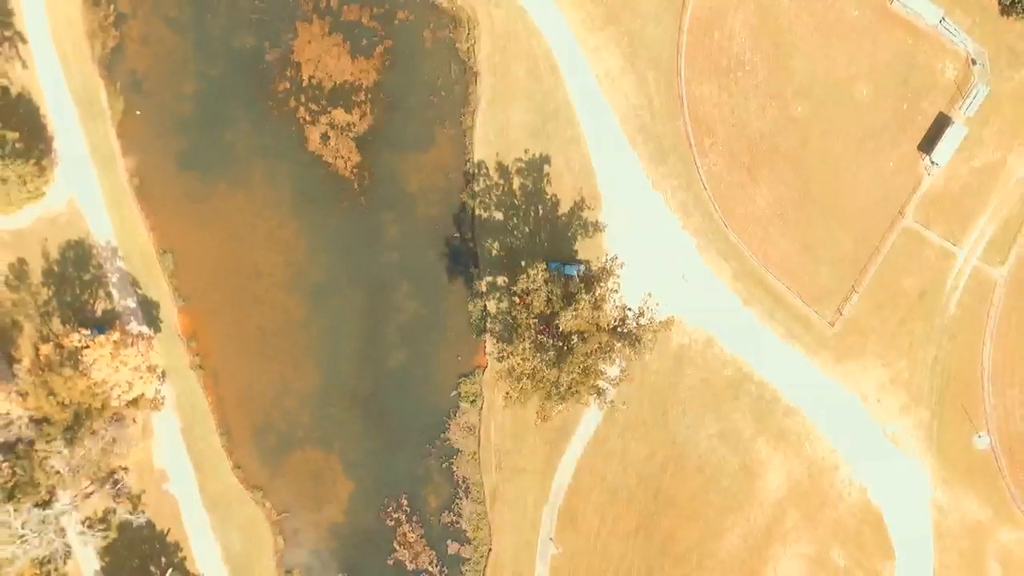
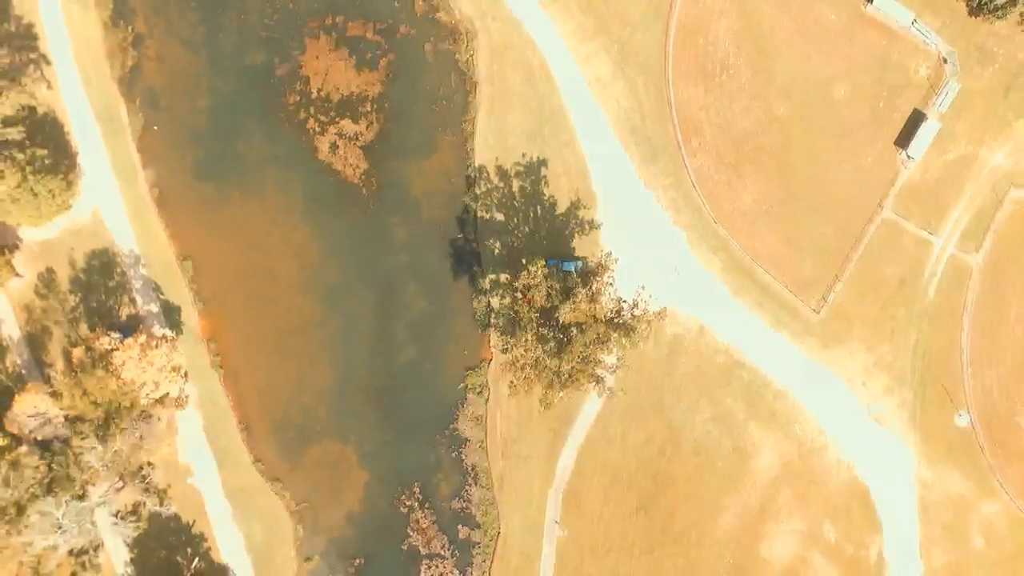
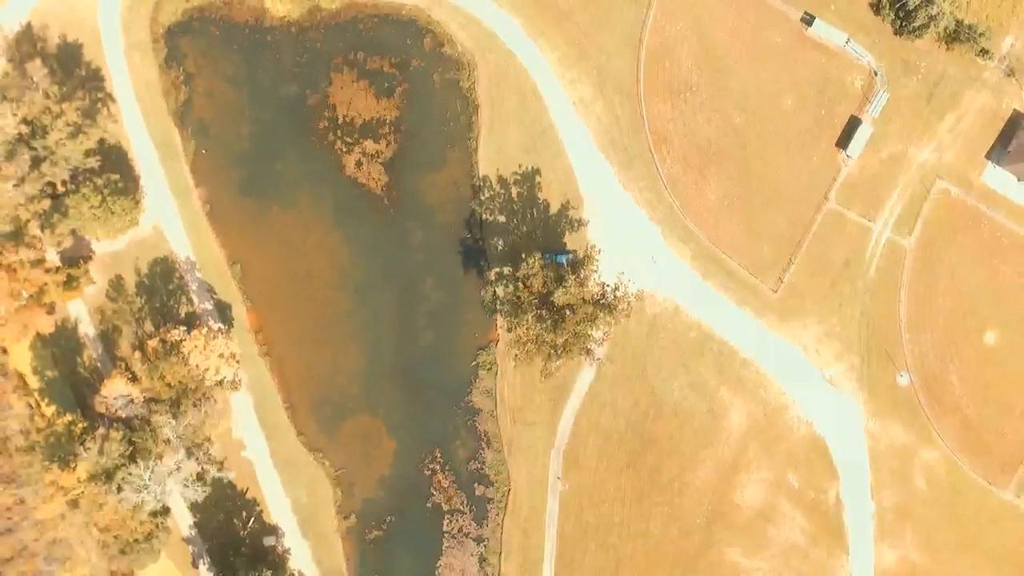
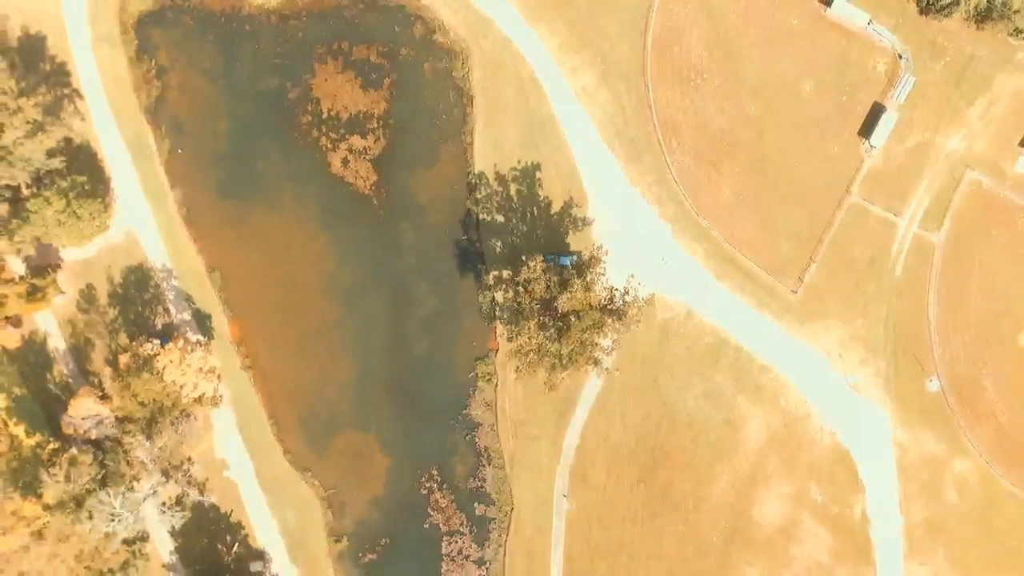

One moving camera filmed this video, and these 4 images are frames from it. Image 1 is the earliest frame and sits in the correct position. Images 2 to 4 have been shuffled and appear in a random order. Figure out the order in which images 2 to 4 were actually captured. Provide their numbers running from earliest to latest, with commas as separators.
2, 4, 3
